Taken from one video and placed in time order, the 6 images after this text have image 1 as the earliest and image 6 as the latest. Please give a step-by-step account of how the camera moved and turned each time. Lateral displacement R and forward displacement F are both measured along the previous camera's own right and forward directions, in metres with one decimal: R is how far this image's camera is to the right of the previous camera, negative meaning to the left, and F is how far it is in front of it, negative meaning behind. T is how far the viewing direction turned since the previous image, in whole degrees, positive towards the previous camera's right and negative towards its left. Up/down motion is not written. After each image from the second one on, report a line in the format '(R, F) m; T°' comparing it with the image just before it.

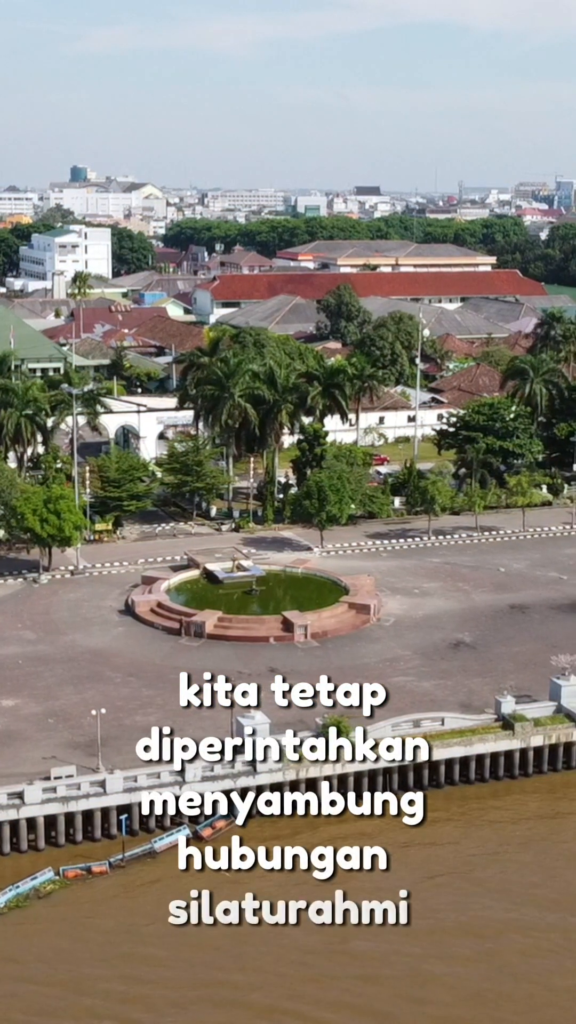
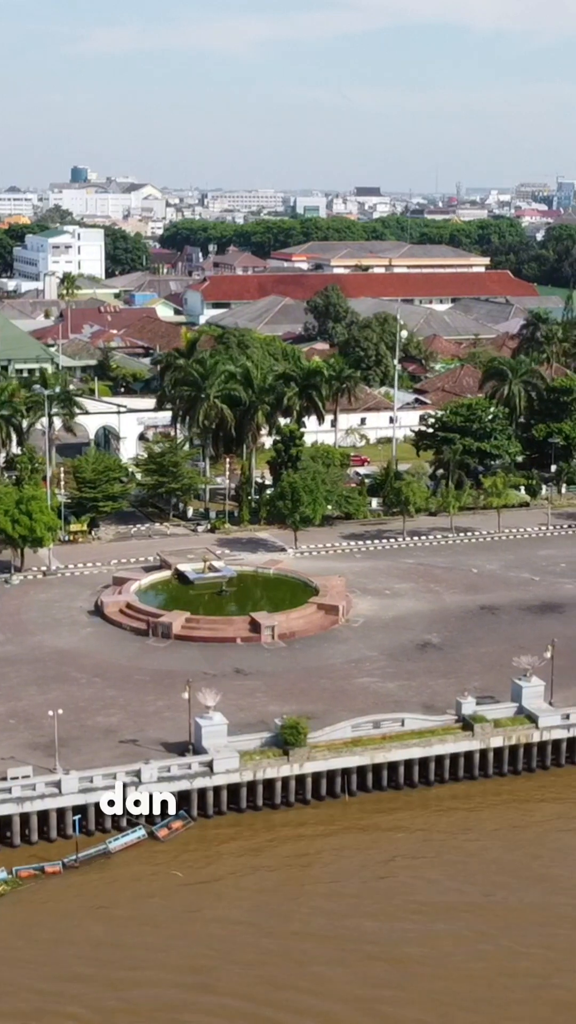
(+0.9, 0.0) m; 0°
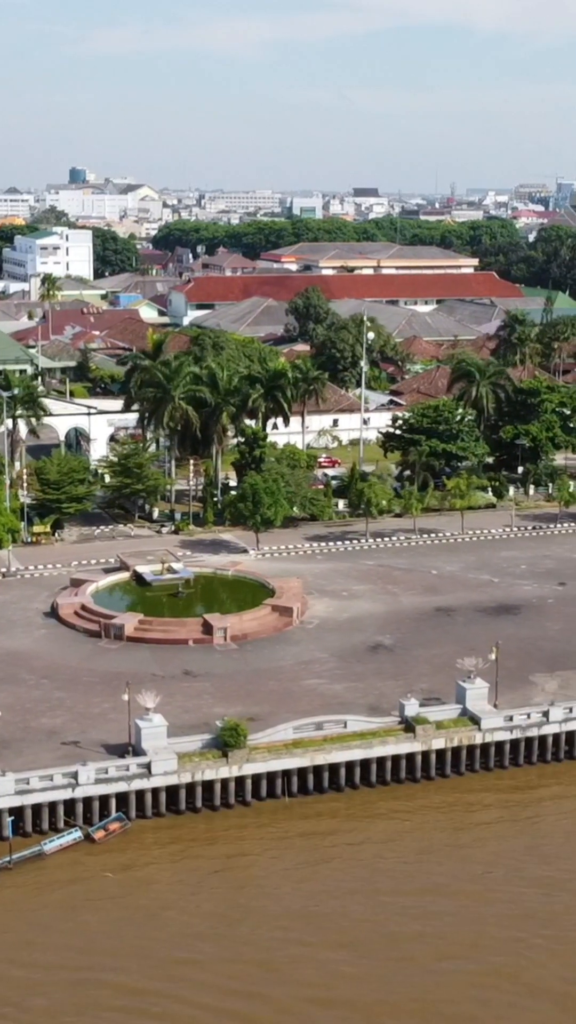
(+1.3, -0.1) m; 0°
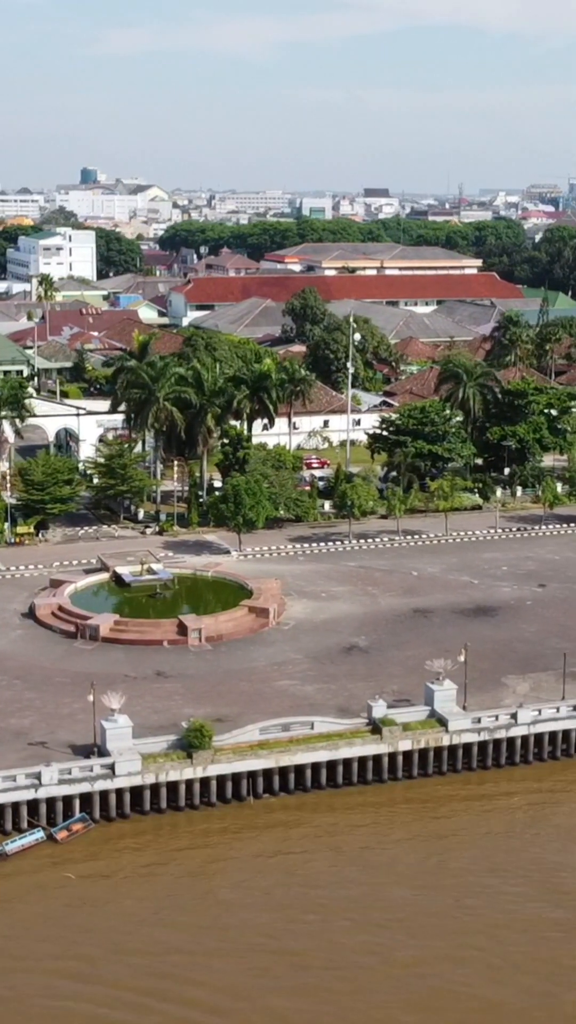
(+1.0, 0.0) m; 0°
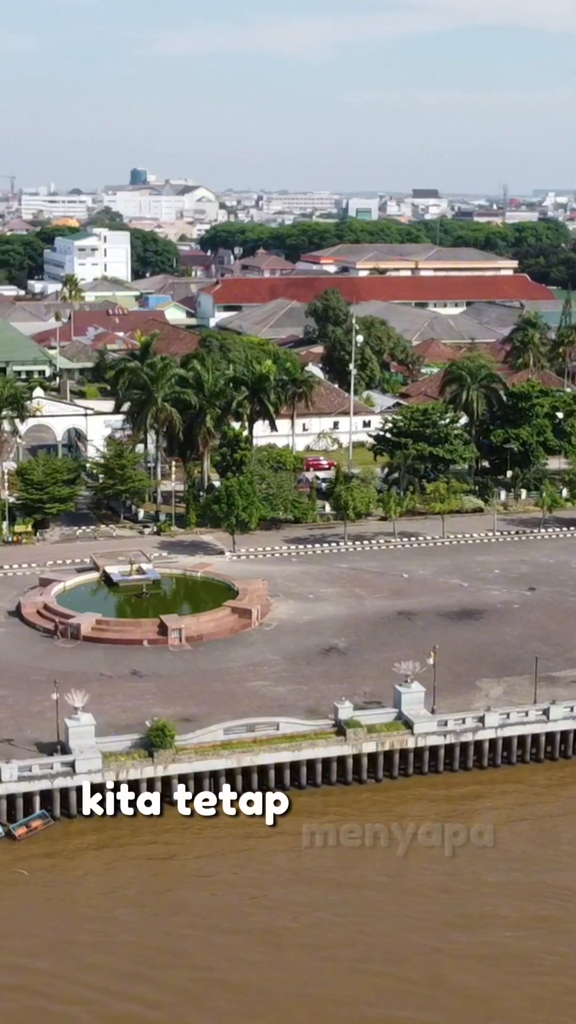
(+1.8, -0.1) m; -2°
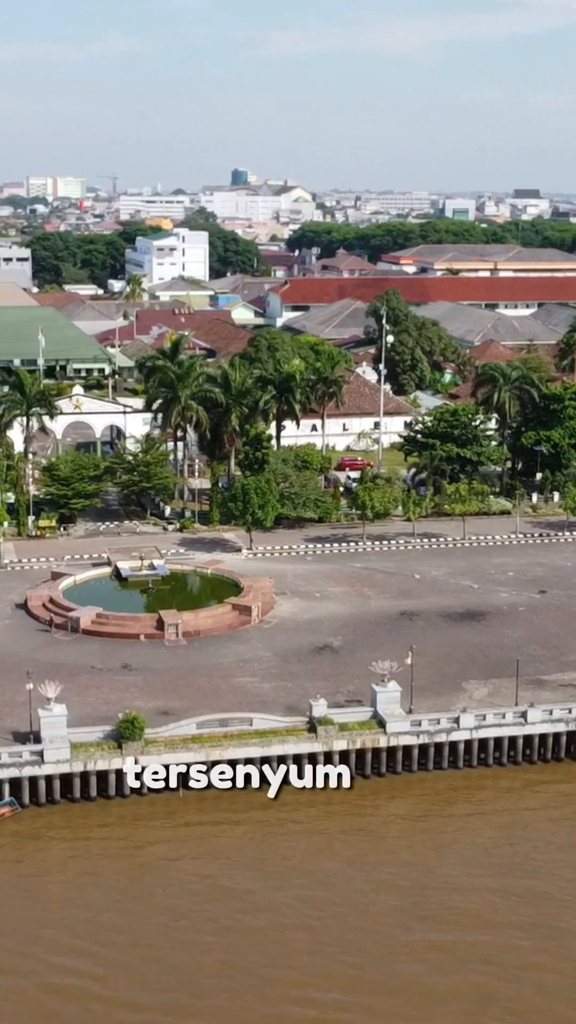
(+2.7, -0.1) m; -4°
